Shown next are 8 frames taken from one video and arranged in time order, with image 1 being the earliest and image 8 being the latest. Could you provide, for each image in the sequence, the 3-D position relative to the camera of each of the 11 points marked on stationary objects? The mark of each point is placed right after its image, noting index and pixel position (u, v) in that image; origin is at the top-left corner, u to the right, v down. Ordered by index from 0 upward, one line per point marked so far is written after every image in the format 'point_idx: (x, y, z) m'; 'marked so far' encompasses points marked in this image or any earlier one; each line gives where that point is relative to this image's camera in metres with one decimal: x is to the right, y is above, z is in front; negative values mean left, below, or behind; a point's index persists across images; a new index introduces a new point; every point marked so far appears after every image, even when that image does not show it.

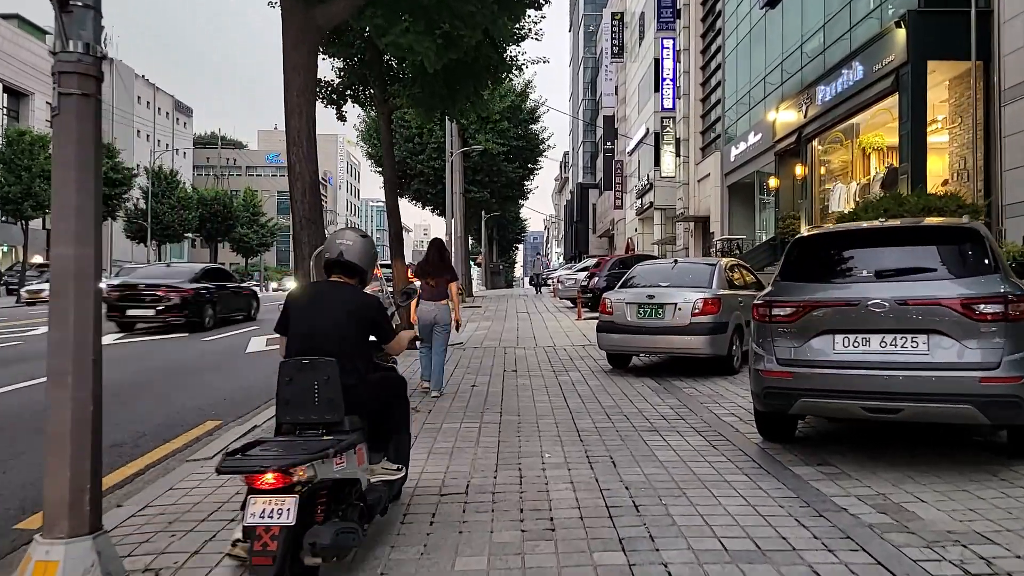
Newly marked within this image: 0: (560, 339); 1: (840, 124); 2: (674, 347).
0: (+1.1, -1.2, +14.7) m
1: (+9.4, +4.7, +18.3) m
2: (+2.4, -0.9, +9.6) m
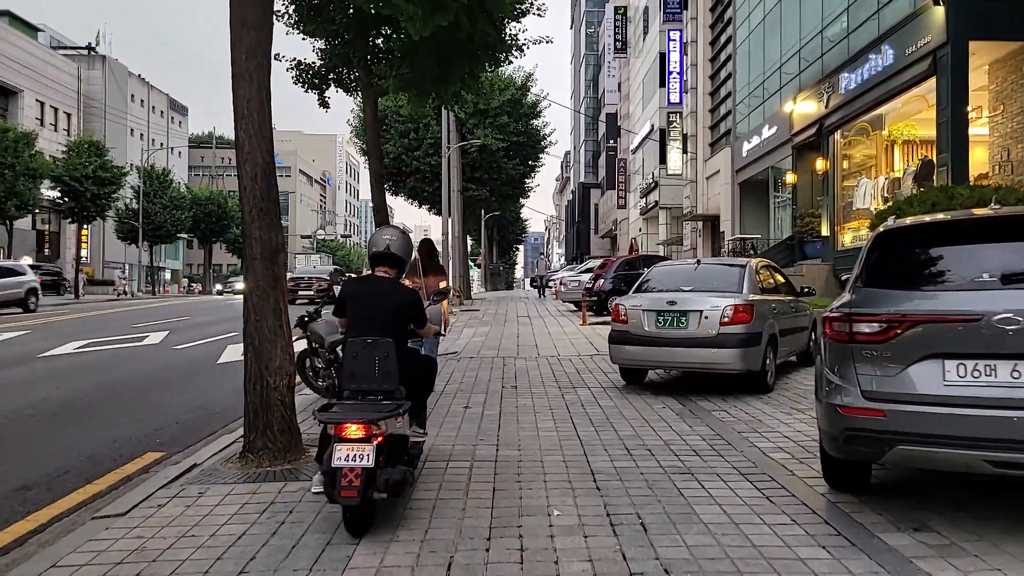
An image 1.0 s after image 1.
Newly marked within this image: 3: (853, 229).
0: (+1.1, -1.3, +13.4) m
1: (+9.4, +4.6, +17.0) m
2: (+2.4, -1.0, +8.2) m
3: (+9.5, +1.7, +17.7) m
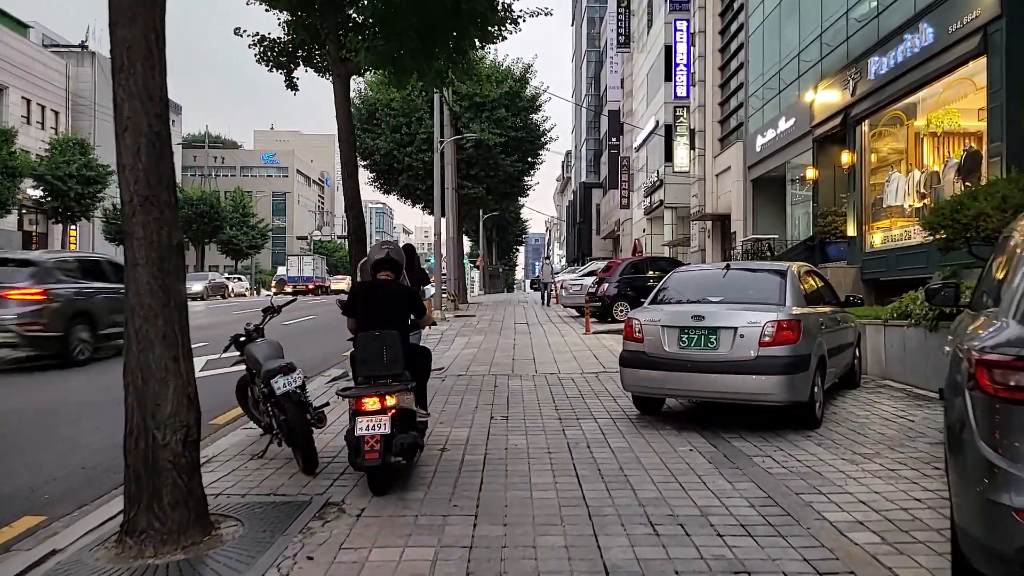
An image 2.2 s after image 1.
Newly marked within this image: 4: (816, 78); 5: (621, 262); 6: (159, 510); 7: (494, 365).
0: (+1.0, -1.4, +11.8) m
1: (+9.3, +4.5, +15.4) m
2: (+2.3, -1.1, +6.6) m
3: (+9.4, +1.5, +16.1) m
4: (+9.1, +6.3, +19.2) m
5: (+3.3, +0.8, +19.4) m
6: (-2.3, -1.4, +4.1) m
7: (-0.3, -1.4, +11.8) m
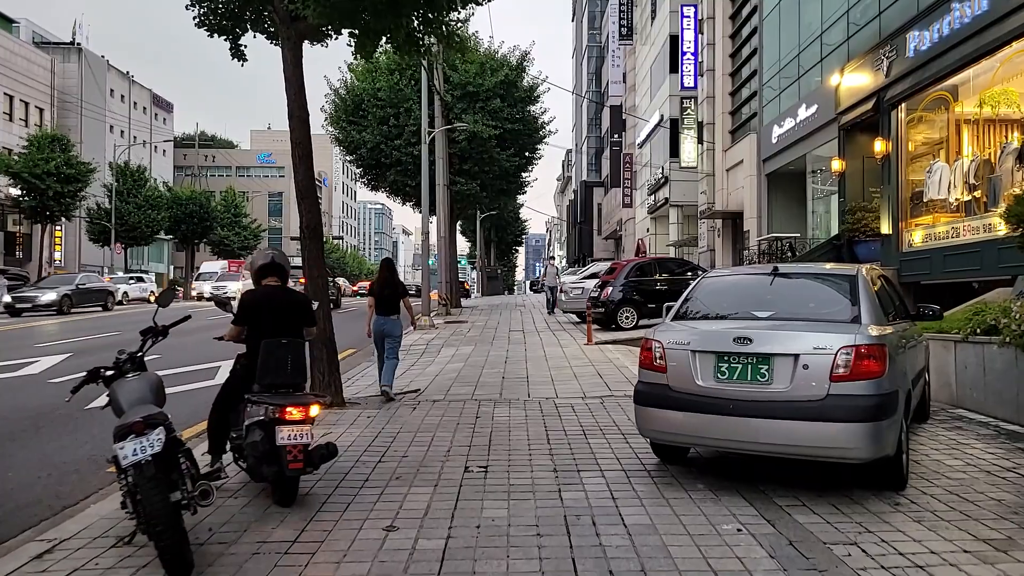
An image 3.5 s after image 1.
0: (+0.8, -1.5, +10.0) m
1: (+9.1, +4.4, +13.6) m
2: (+2.1, -1.2, +4.8) m
3: (+9.2, +1.4, +14.3) m
4: (+9.0, +6.2, +17.4) m
5: (+3.1, +0.6, +17.6) m
6: (-2.5, -1.5, +2.3) m
7: (-0.5, -1.5, +10.0) m
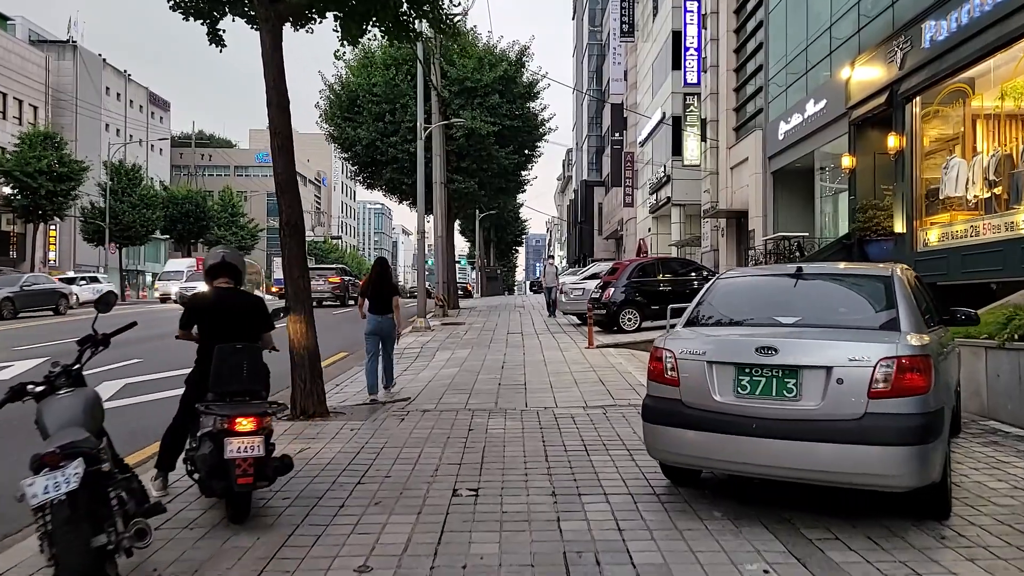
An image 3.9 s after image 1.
0: (+0.8, -1.5, +9.4) m
1: (+9.1, +4.4, +13.0) m
2: (+2.0, -1.2, +4.2) m
3: (+9.2, +1.4, +13.7) m
4: (+8.9, +6.2, +16.8) m
5: (+3.1, +0.6, +17.0) m
6: (-2.5, -1.5, +1.7) m
7: (-0.6, -1.5, +9.4) m
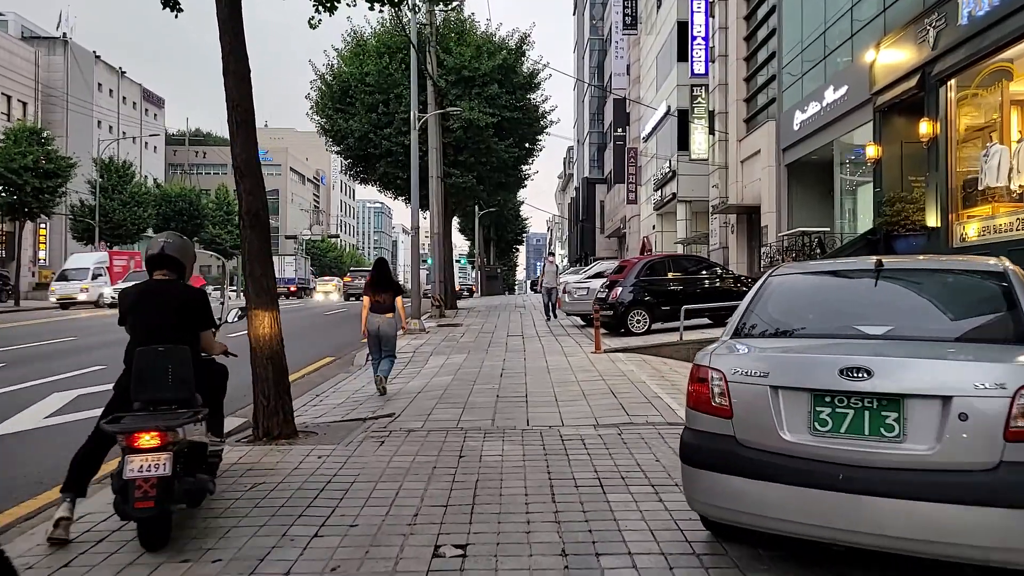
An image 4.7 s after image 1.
0: (+0.8, -1.5, +8.2) m
1: (+9.1, +4.4, +11.8) m
2: (+2.0, -1.2, +3.0) m
3: (+9.2, +1.4, +12.5) m
4: (+8.9, +6.2, +15.6) m
5: (+3.1, +0.6, +15.8) m
6: (-2.5, -1.5, +0.5) m
7: (-0.6, -1.5, +8.2) m
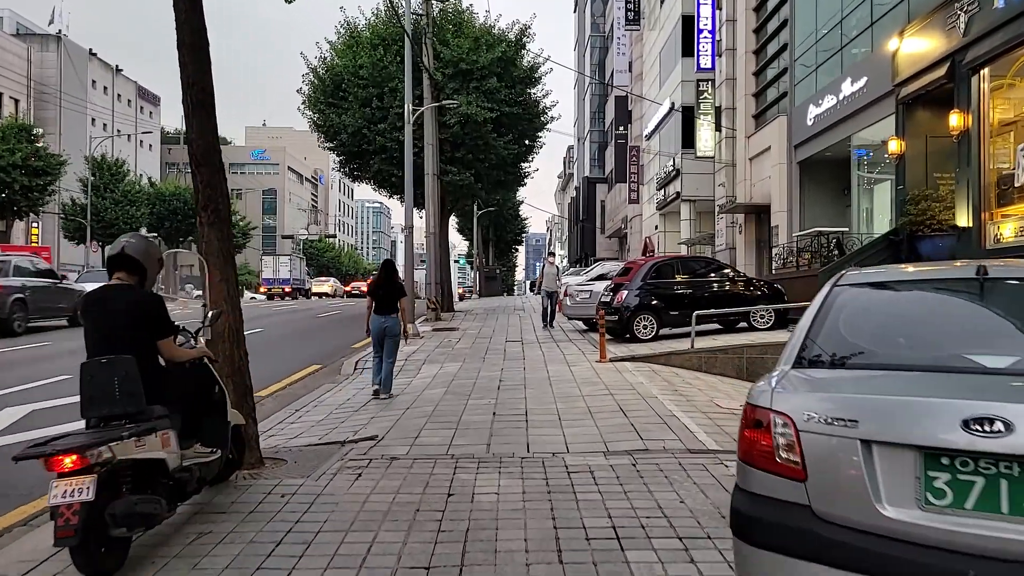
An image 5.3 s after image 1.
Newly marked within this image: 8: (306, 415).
0: (+0.8, -1.6, +7.3) m
1: (+9.1, +4.3, +10.9) m
2: (+2.0, -1.3, +2.1) m
3: (+9.1, +1.3, +11.6) m
4: (+8.9, +6.1, +14.7) m
5: (+3.1, +0.6, +14.9) m
6: (-2.5, -1.6, -0.4) m
7: (-0.6, -1.6, +7.3) m
8: (-2.9, -1.8, +8.8) m
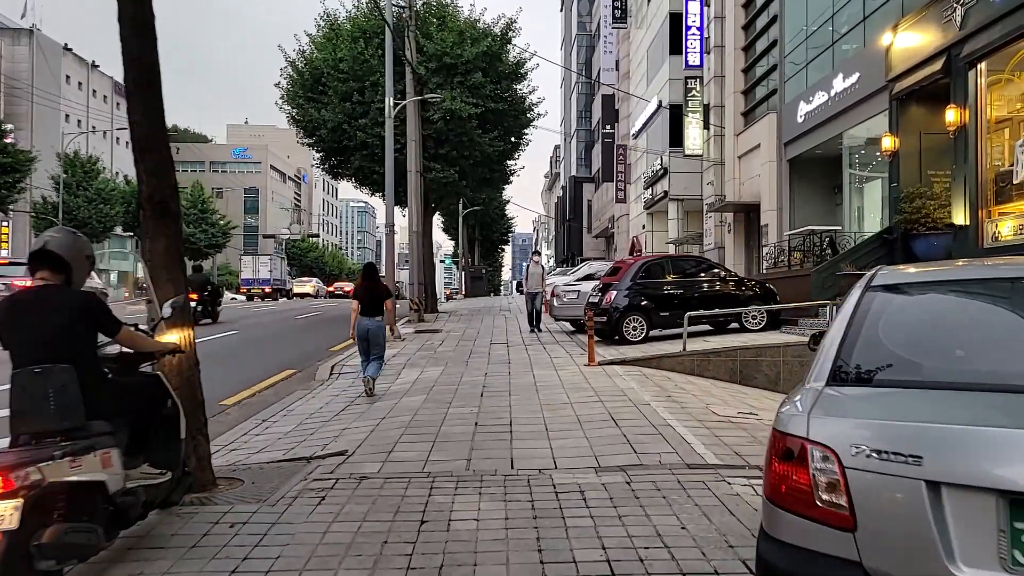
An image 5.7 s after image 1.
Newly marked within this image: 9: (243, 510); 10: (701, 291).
0: (+0.6, -1.6, +6.8) m
1: (+8.8, +4.3, +10.5) m
2: (+1.9, -1.3, +1.6) m
3: (+8.9, +1.3, +11.2) m
4: (+8.5, +6.1, +14.3) m
5: (+2.7, +0.6, +14.4) m
6: (-2.6, -1.6, -1.0) m
7: (-0.8, -1.6, +6.7) m
8: (-3.1, -1.8, +8.2) m
9: (-2.1, -1.7, +5.0) m
10: (+4.3, -0.1, +14.5) m
